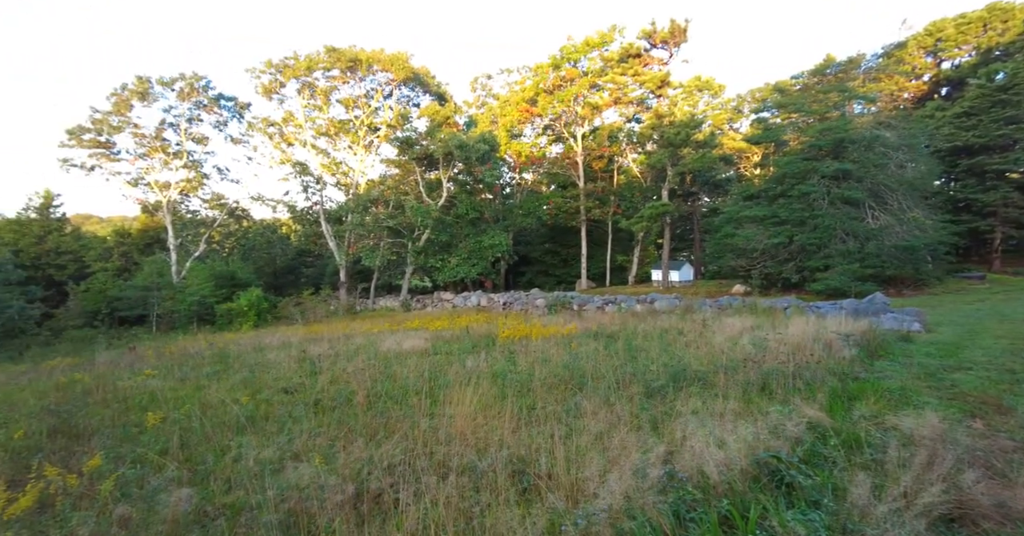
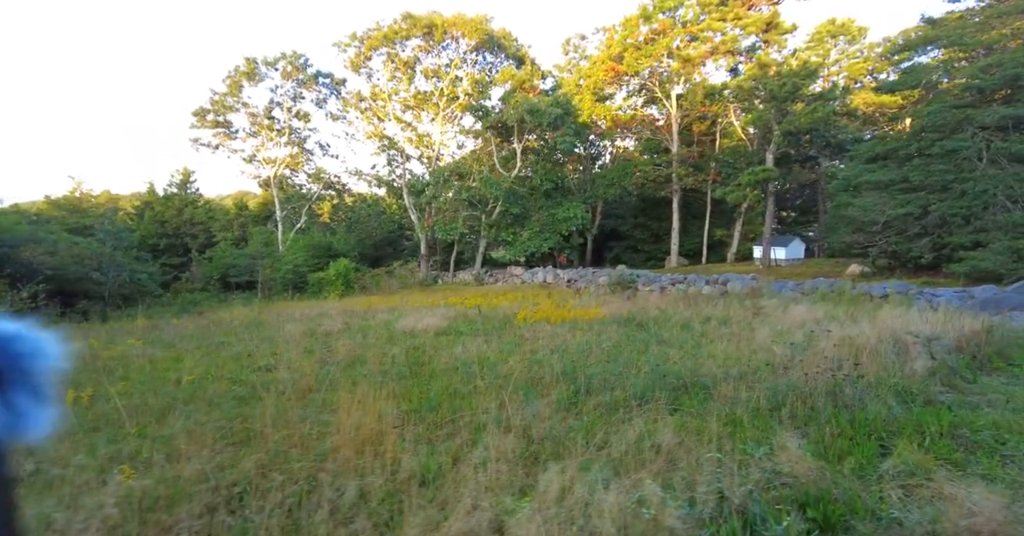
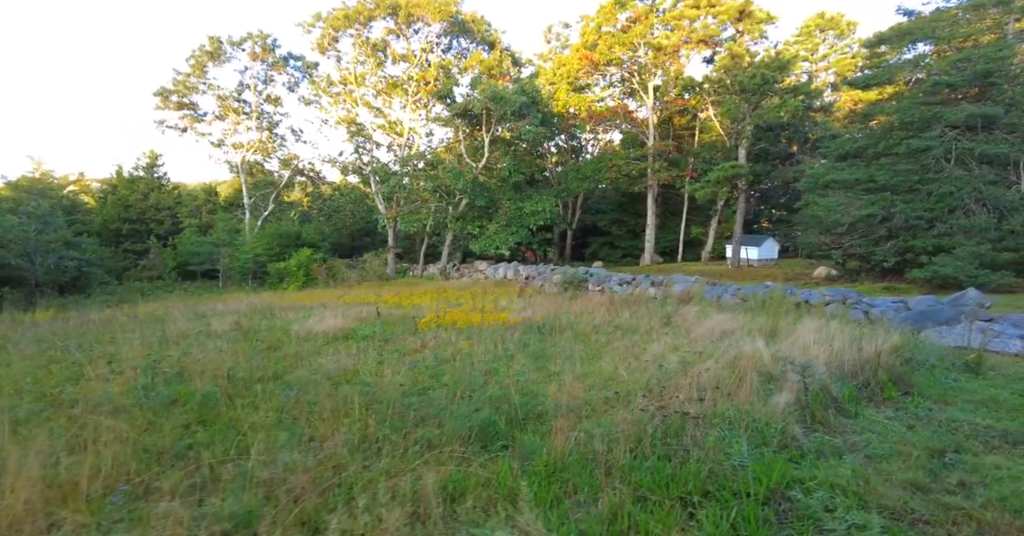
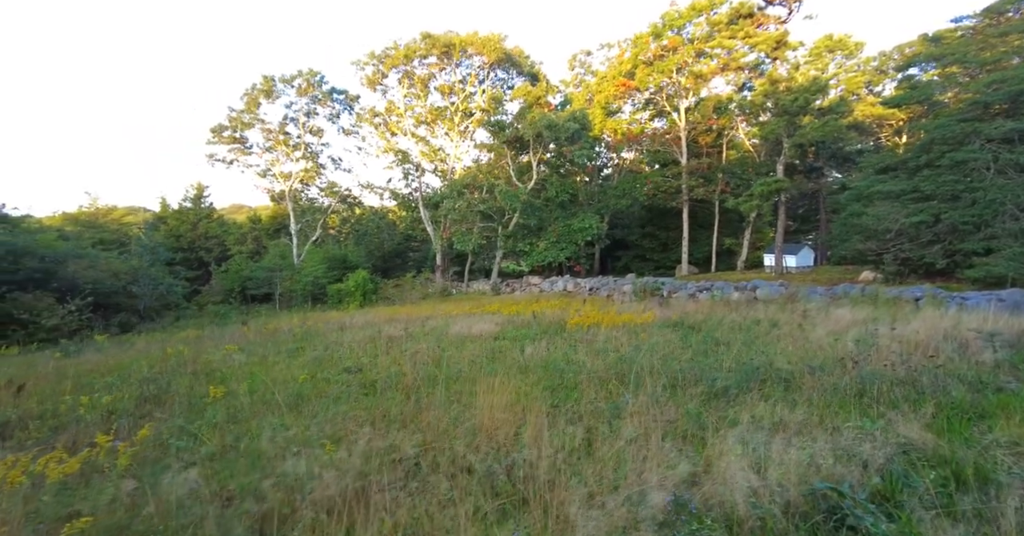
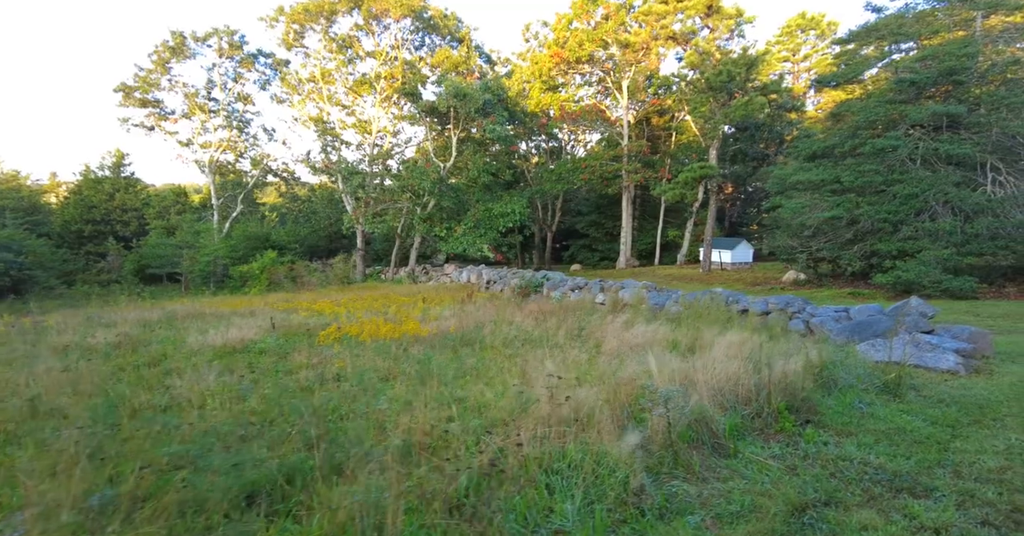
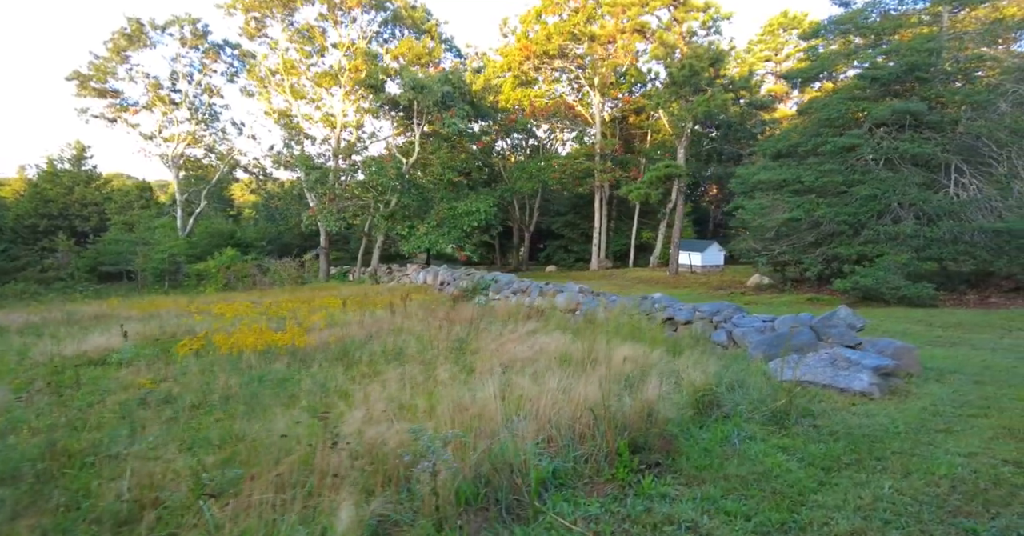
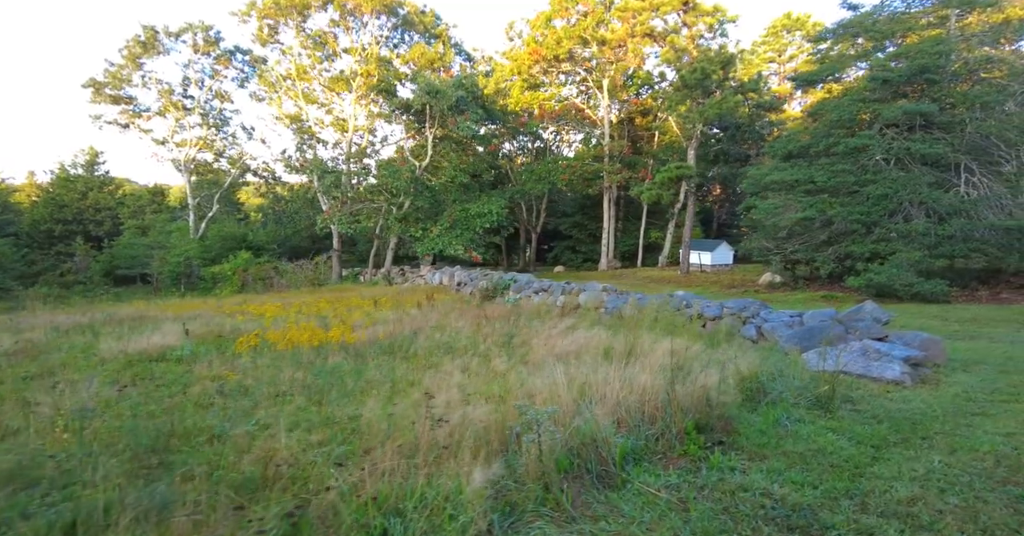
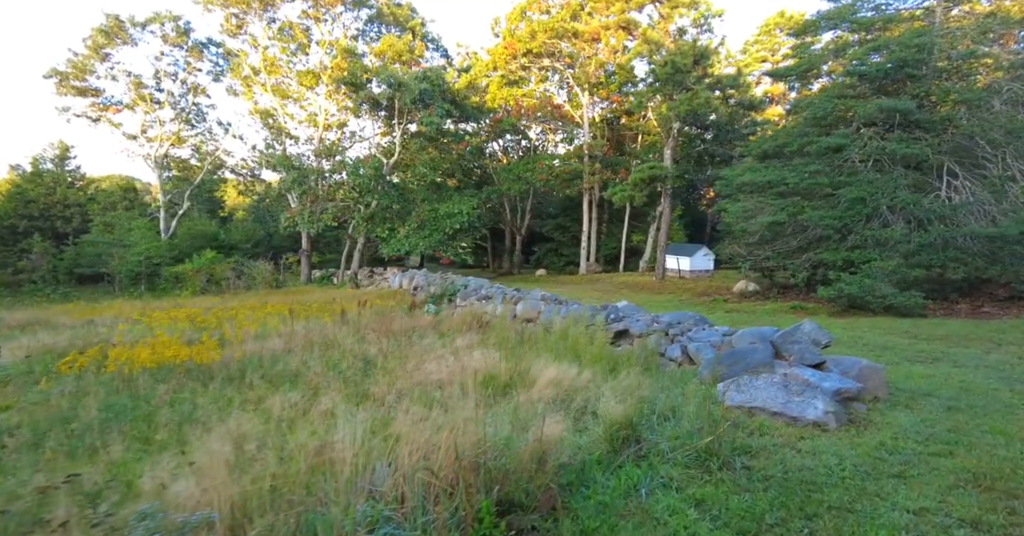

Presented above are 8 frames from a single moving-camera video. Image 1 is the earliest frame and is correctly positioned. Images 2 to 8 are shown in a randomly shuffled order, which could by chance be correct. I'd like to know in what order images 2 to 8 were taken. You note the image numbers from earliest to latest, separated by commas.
4, 2, 3, 5, 7, 6, 8
